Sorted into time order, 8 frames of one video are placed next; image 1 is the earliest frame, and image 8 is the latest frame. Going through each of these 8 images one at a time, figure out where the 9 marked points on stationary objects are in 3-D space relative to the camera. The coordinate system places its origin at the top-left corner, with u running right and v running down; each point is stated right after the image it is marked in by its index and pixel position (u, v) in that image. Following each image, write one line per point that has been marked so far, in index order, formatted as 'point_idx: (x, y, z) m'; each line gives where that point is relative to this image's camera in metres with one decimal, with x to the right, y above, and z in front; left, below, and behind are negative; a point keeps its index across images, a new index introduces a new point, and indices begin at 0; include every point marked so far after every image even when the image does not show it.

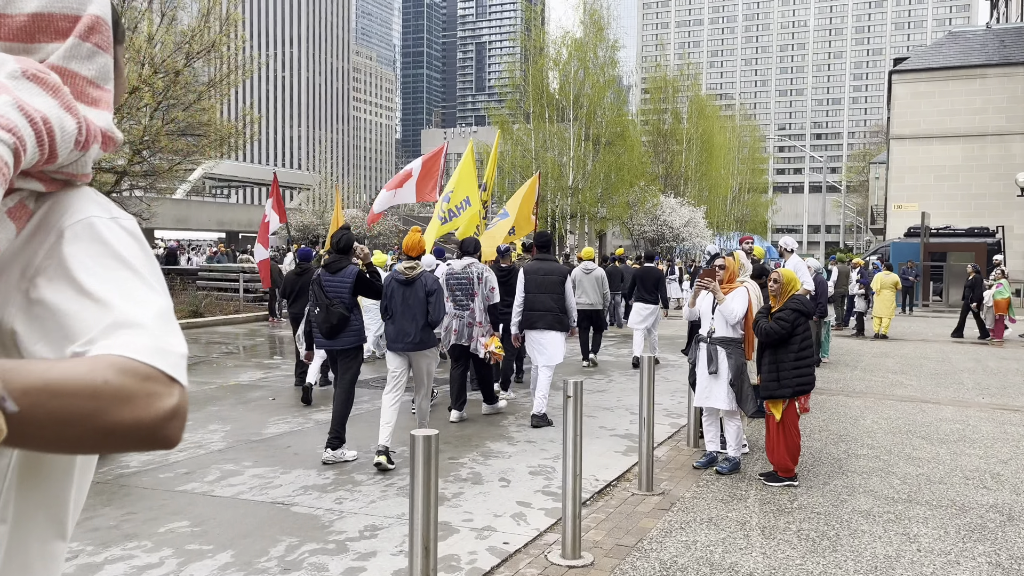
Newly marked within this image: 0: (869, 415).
0: (+3.7, -1.3, +8.5) m
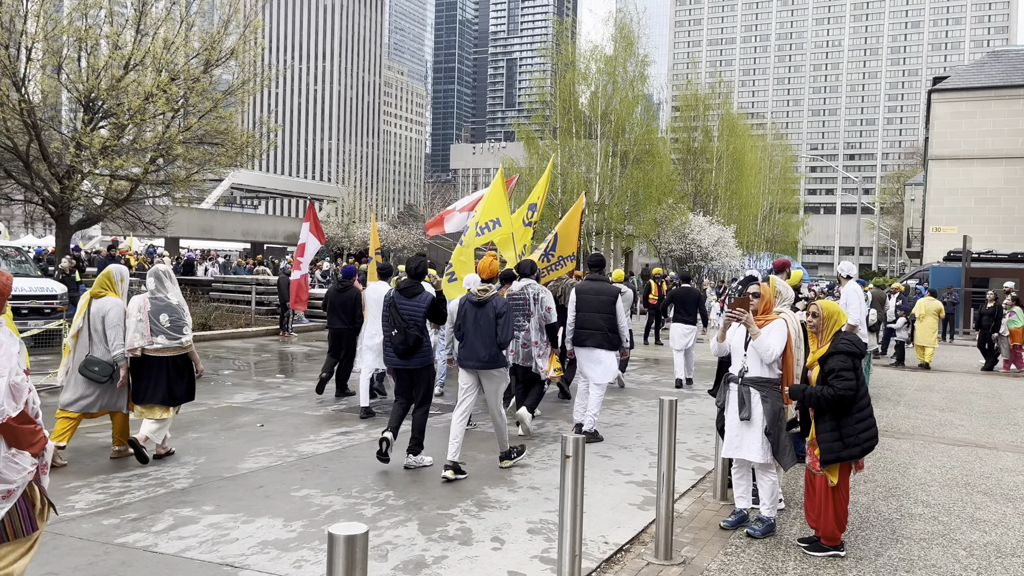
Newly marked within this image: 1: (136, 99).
0: (+3.7, -1.6, +7.6) m
1: (-8.7, +4.4, +19.0) m
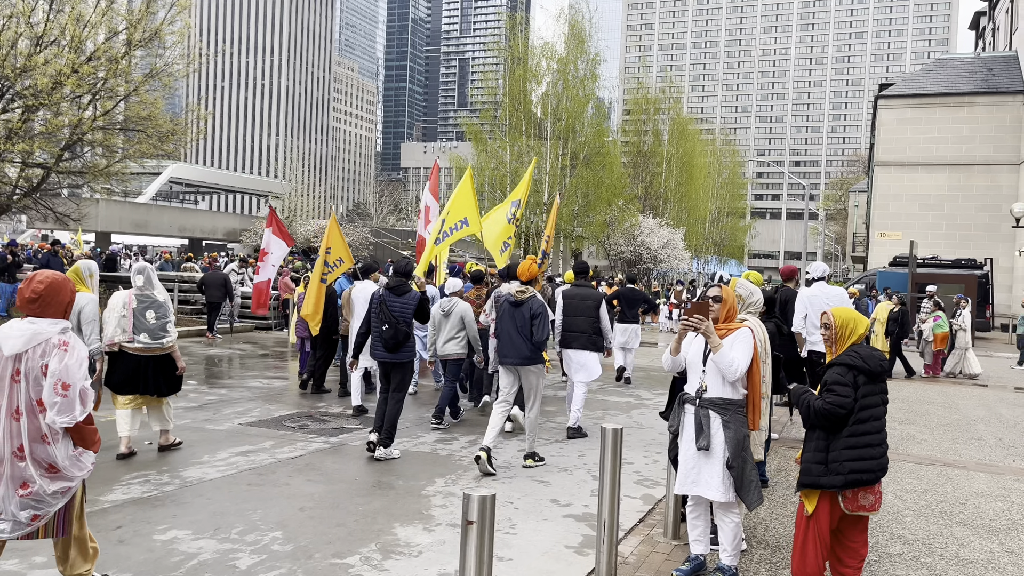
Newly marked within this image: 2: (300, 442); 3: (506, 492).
0: (+3.1, -1.6, +6.8) m
1: (-9.9, +4.5, +17.5) m
2: (-2.0, -1.4, +7.7) m
3: (-0.1, -1.5, +6.0) m
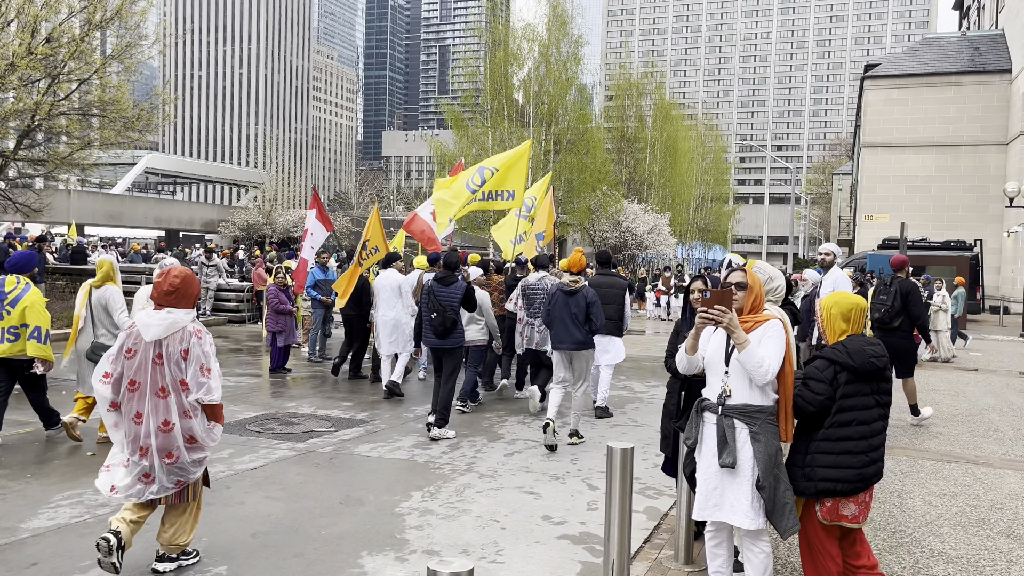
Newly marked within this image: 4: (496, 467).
0: (+3.0, -1.5, +6.2) m
1: (-10.3, +4.6, +16.6) m
2: (-2.1, -1.4, +6.9) m
3: (-0.1, -1.4, +5.2) m
4: (-0.1, -1.4, +6.3) m
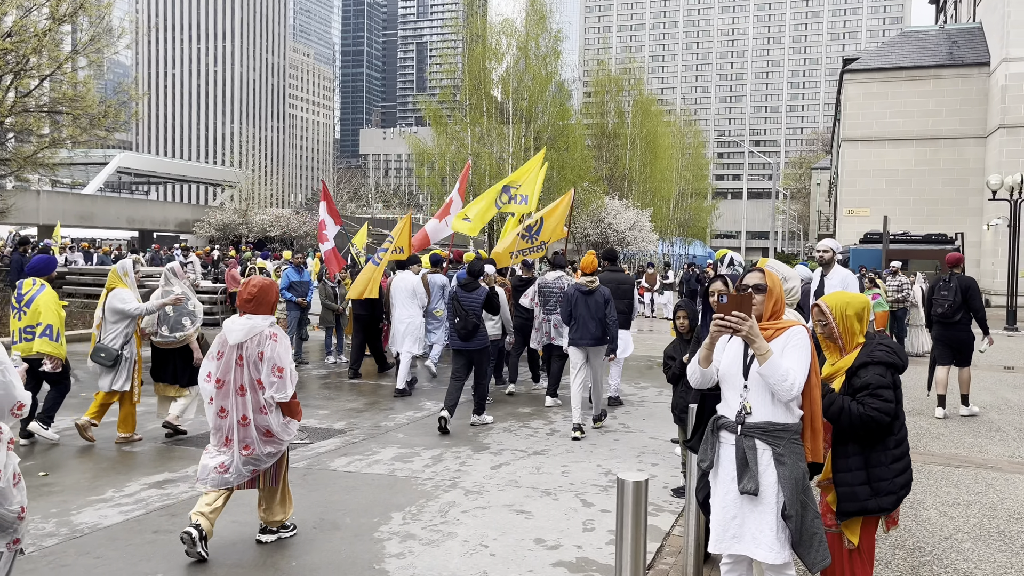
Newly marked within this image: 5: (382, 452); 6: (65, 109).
0: (+2.9, -1.5, +5.8) m
1: (-10.7, +4.5, +15.9) m
2: (-2.2, -1.4, +6.5) m
3: (-0.2, -1.4, +4.8) m
4: (-0.2, -1.4, +5.9) m
5: (-1.1, -1.4, +6.9) m
6: (-10.0, +4.0, +18.3) m
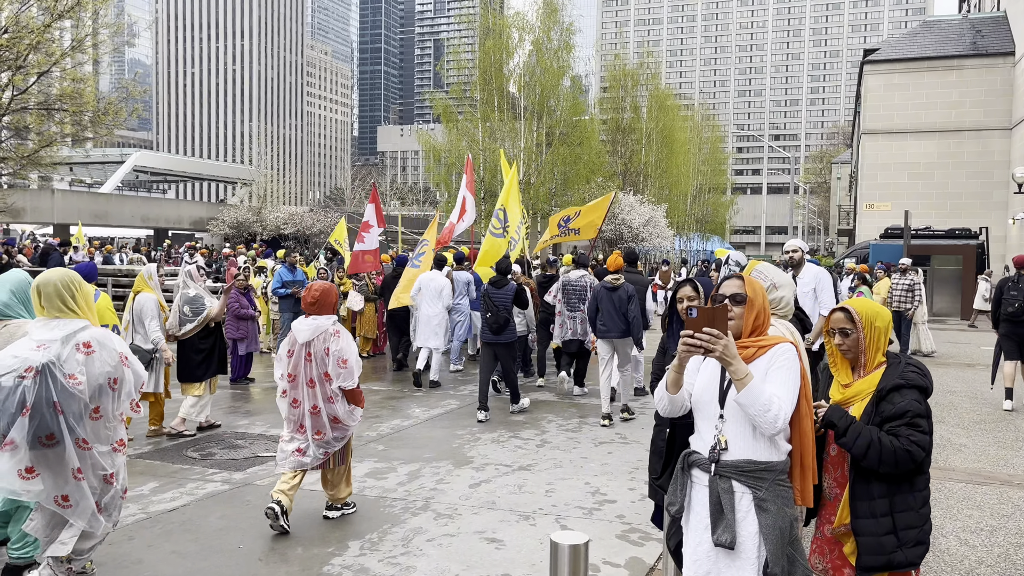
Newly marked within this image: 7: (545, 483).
0: (+2.8, -1.5, +5.3) m
1: (-10.7, +4.5, +15.6) m
2: (-2.3, -1.4, +6.0) m
3: (-0.4, -1.5, +4.3) m
4: (-0.4, -1.4, +5.4) m
5: (-1.2, -1.4, +6.5) m
6: (-9.8, +4.0, +18.0) m
7: (+0.2, -1.4, +6.0) m
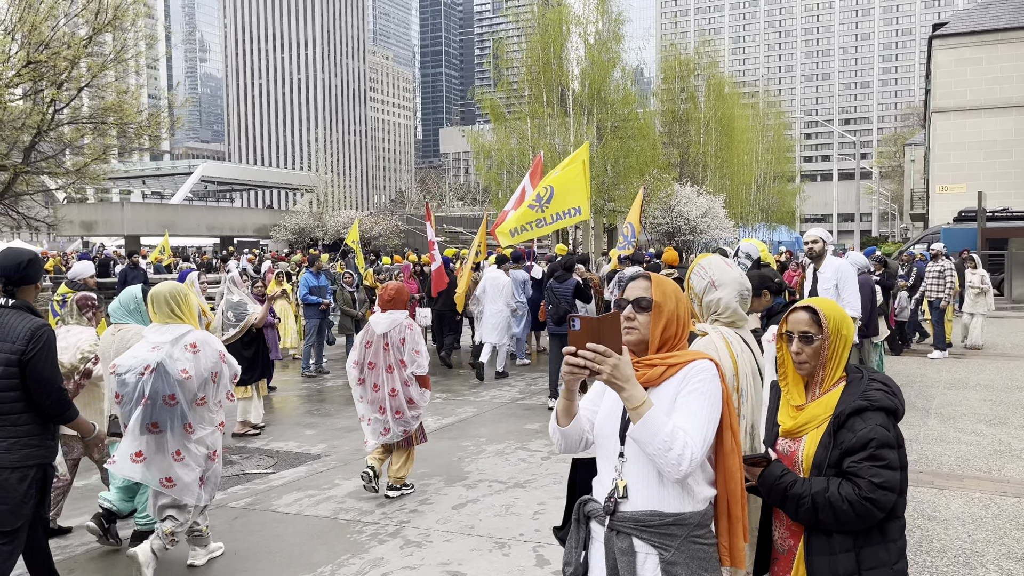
0: (+2.6, -1.4, +4.6) m
1: (-10.1, +4.2, +15.9) m
2: (-2.4, -1.5, +5.7) m
3: (-0.6, -1.5, +3.9) m
4: (-0.5, -1.5, +5.0) m
5: (-1.3, -1.5, +6.1) m
6: (-9.0, +3.7, +18.3) m
7: (+0.2, -1.4, +5.5) m
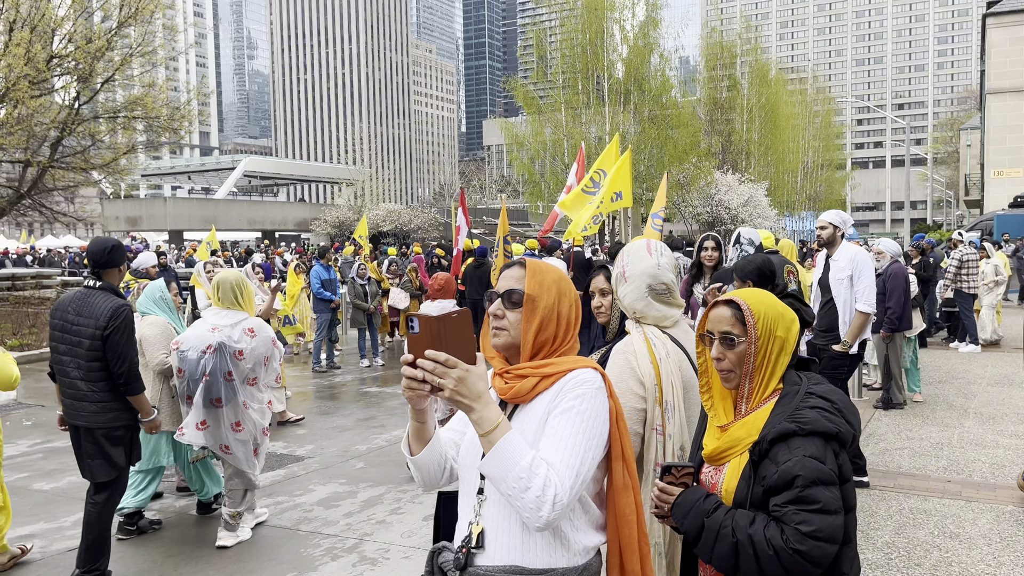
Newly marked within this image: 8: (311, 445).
0: (+2.4, -1.4, +4.0) m
1: (-9.7, +4.3, +16.0) m
2: (-2.5, -1.5, +5.4) m
3: (-0.8, -1.5, +3.5) m
4: (-0.7, -1.4, +4.6) m
5: (-1.4, -1.4, +5.7) m
6: (-8.5, +3.9, +18.3) m
7: (0.0, -1.4, +5.1) m
8: (-1.8, -1.4, +7.3) m
